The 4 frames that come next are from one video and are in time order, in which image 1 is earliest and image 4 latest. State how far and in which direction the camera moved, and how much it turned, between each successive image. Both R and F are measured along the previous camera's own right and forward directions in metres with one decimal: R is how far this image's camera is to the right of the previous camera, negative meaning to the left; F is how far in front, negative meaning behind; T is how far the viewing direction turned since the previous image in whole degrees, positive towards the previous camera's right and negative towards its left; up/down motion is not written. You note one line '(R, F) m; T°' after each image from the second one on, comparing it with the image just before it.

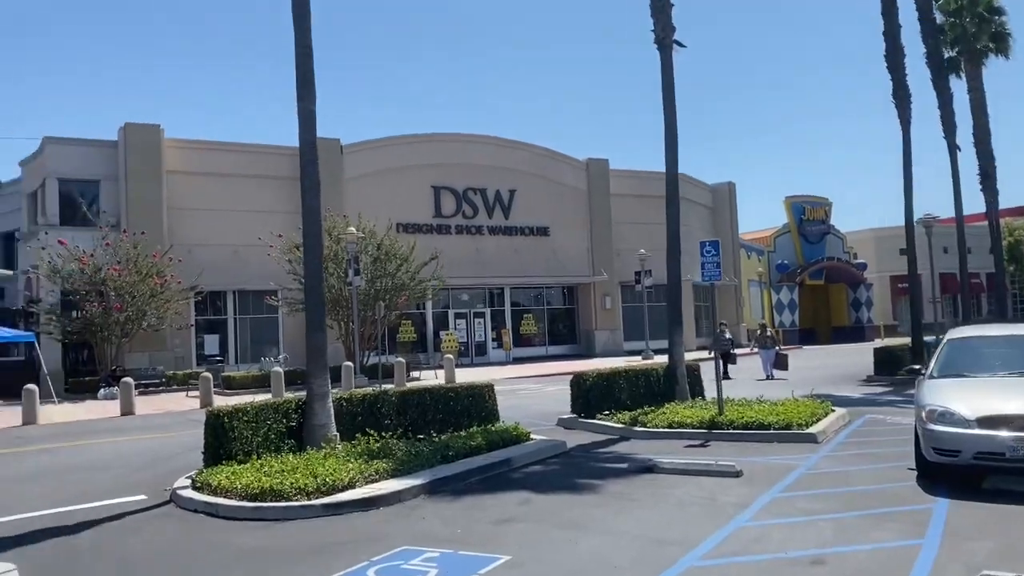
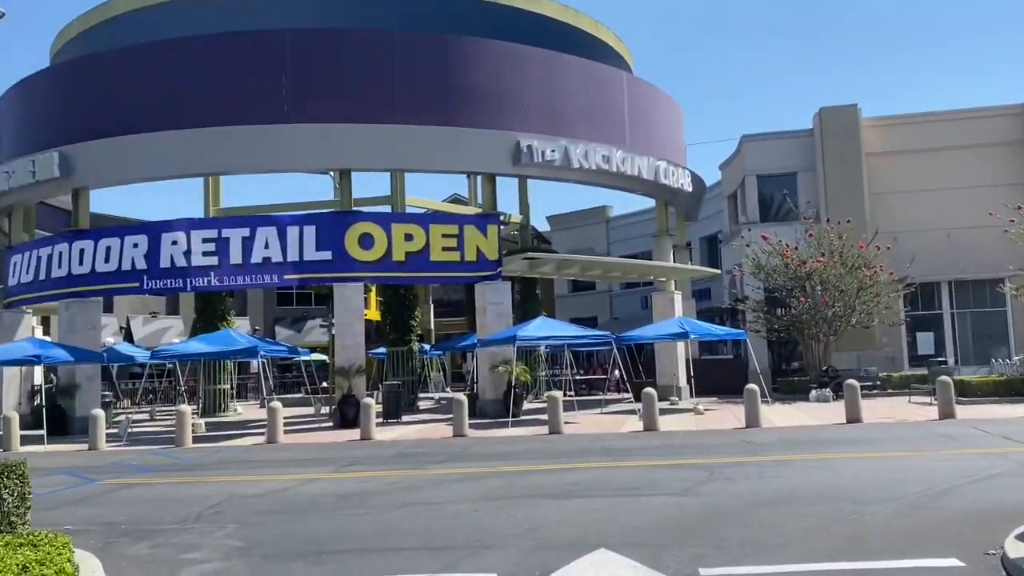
(-2.3, +2.9) m; -43°
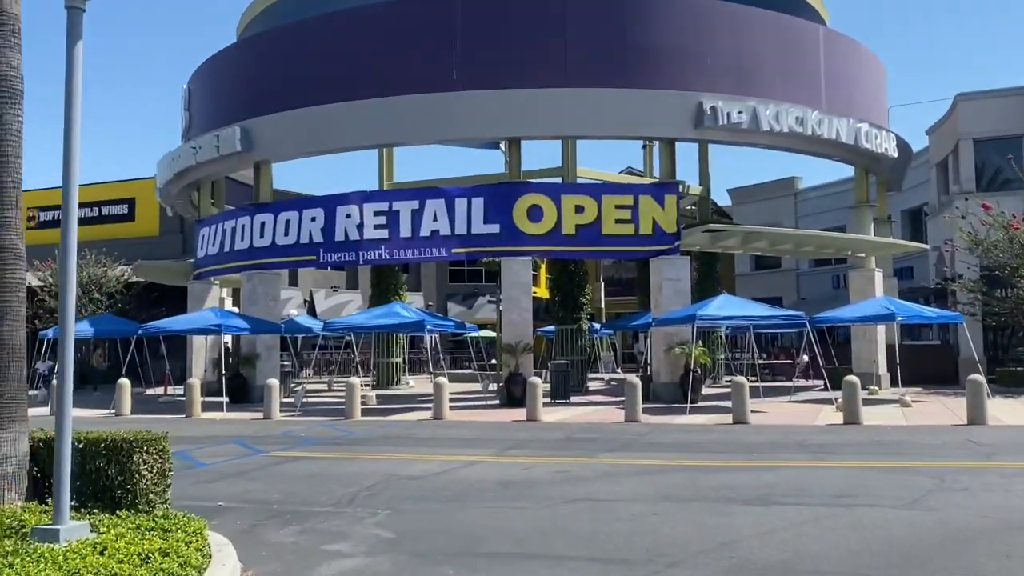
(-0.2, +1.3) m; -11°
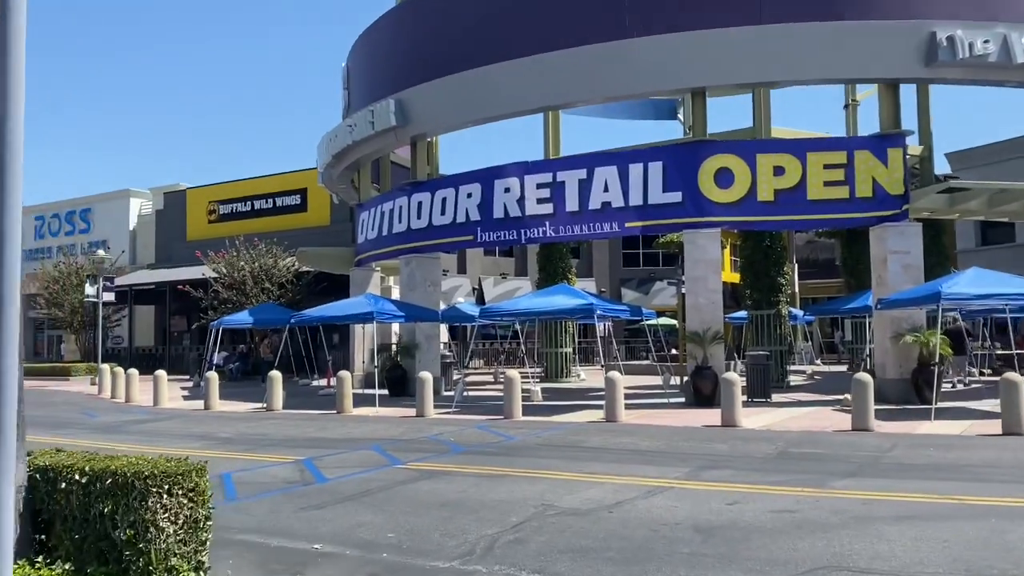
(-0.2, +2.9) m; -12°
